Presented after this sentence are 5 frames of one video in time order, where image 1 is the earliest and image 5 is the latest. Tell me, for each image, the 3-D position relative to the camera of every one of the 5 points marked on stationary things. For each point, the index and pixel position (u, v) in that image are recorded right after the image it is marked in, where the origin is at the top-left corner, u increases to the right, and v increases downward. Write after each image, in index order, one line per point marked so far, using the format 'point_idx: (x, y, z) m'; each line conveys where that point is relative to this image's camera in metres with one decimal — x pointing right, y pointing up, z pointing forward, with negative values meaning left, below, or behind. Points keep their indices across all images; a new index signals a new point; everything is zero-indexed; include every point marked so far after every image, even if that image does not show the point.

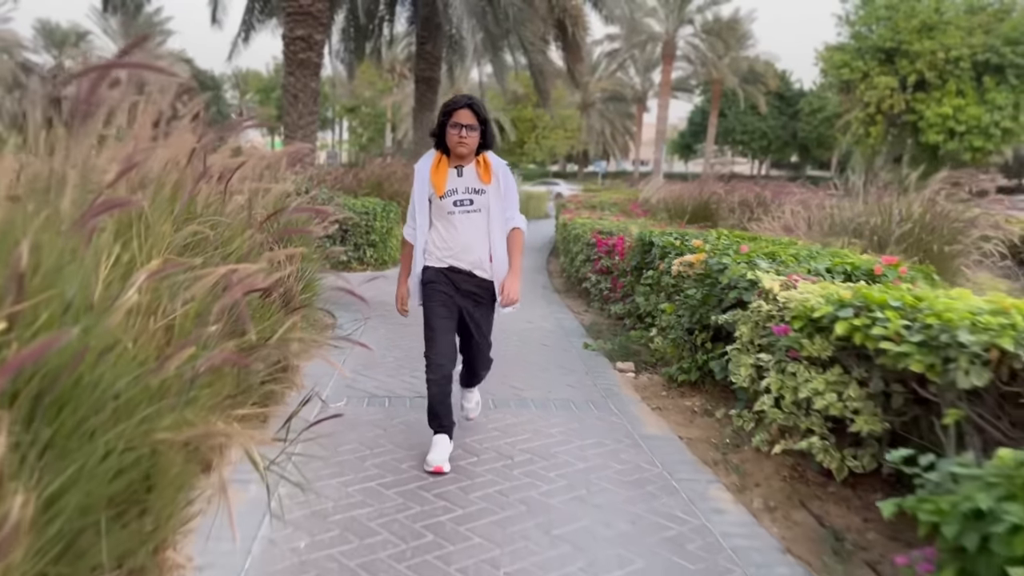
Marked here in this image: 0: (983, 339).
0: (+1.6, -0.2, +2.6) m
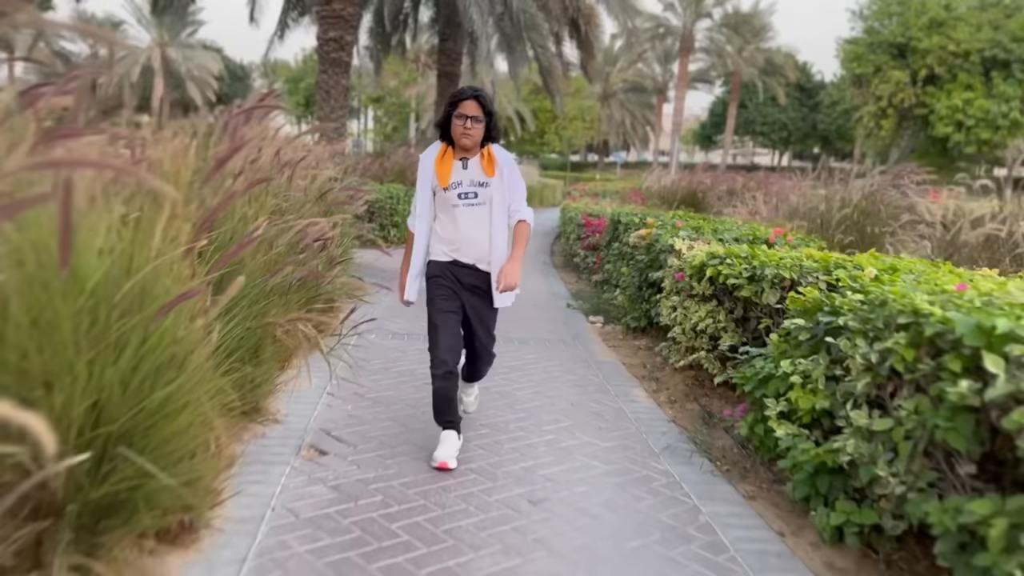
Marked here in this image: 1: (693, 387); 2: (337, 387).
0: (+1.5, +0.1, +4.1) m
1: (+1.3, -0.7, +5.3) m
2: (-1.2, -0.7, +5.0) m
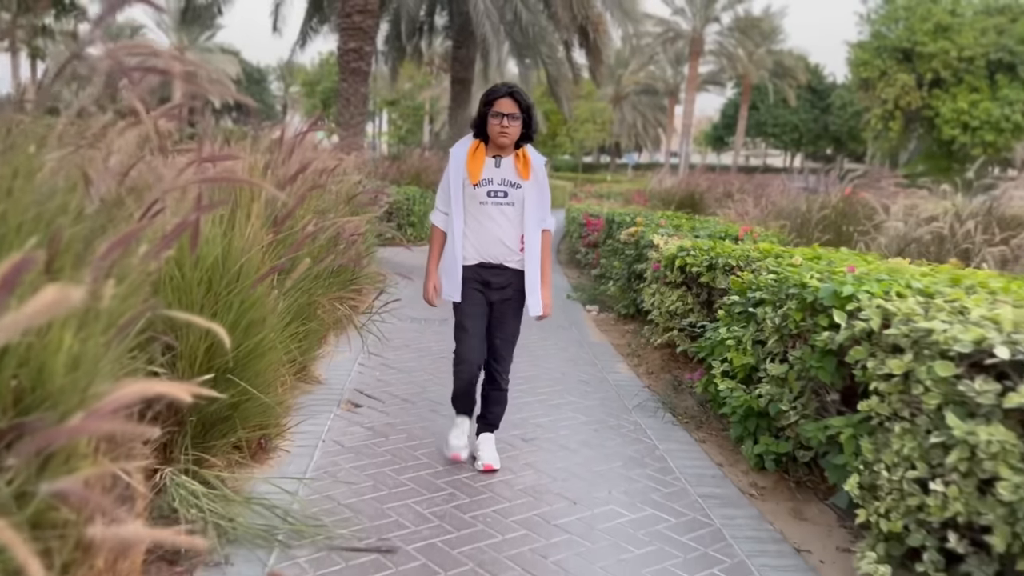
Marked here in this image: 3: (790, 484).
0: (+1.4, +0.2, +5.1) m
1: (+1.3, -0.6, +6.2) m
2: (-1.2, -0.6, +5.9) m
3: (+1.5, -1.0, +4.0) m
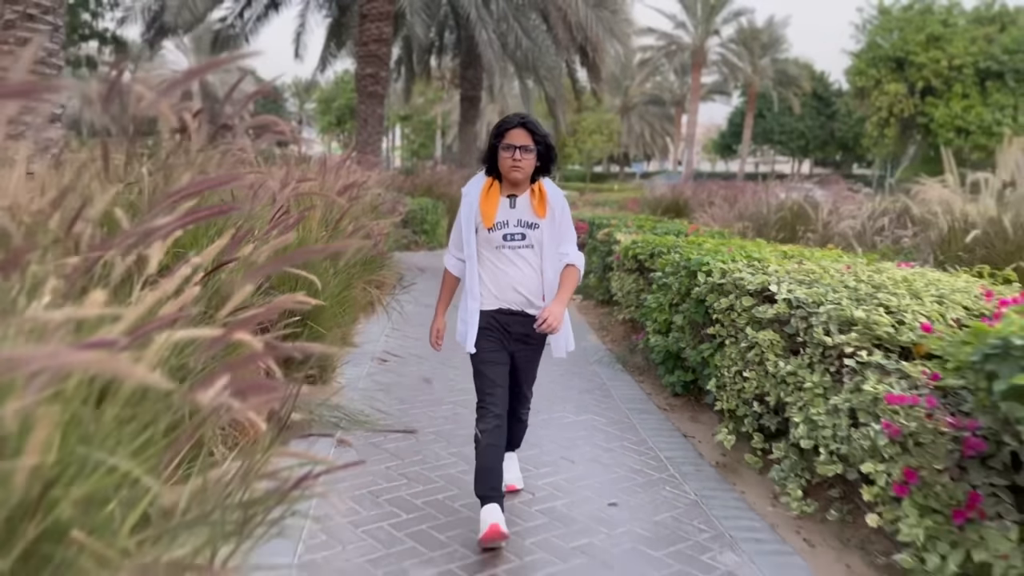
0: (+1.3, +0.3, +6.7) m
1: (+1.2, -0.5, +7.9) m
2: (-1.2, -0.4, +7.7) m
3: (+1.4, -0.9, +5.6) m
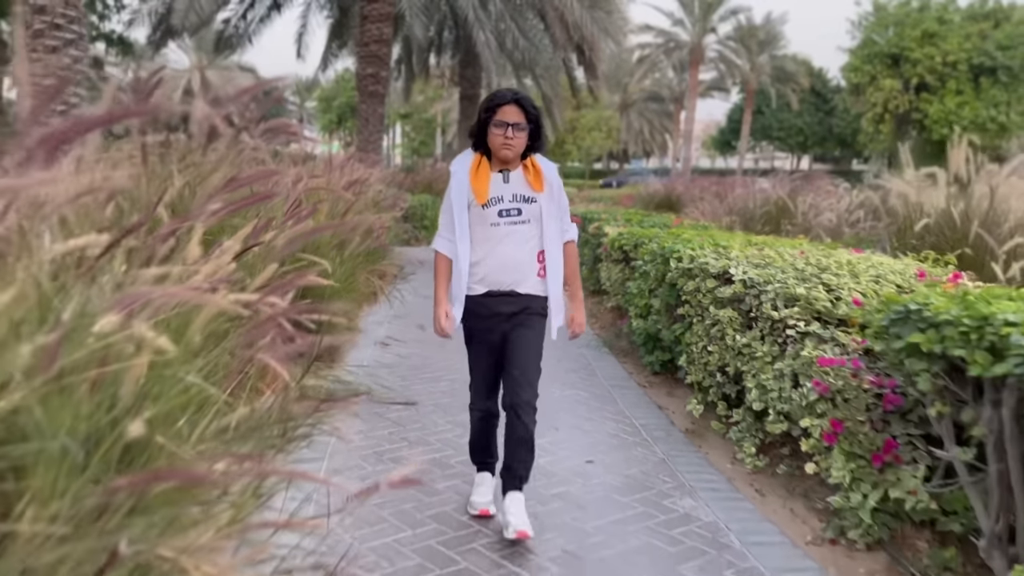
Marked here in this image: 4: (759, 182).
0: (+1.3, +0.5, +7.2) m
1: (+1.2, -0.3, +8.4) m
2: (-1.3, -0.3, +8.2) m
3: (+1.3, -0.8, +6.1) m
4: (+4.9, +2.1, +15.0) m
